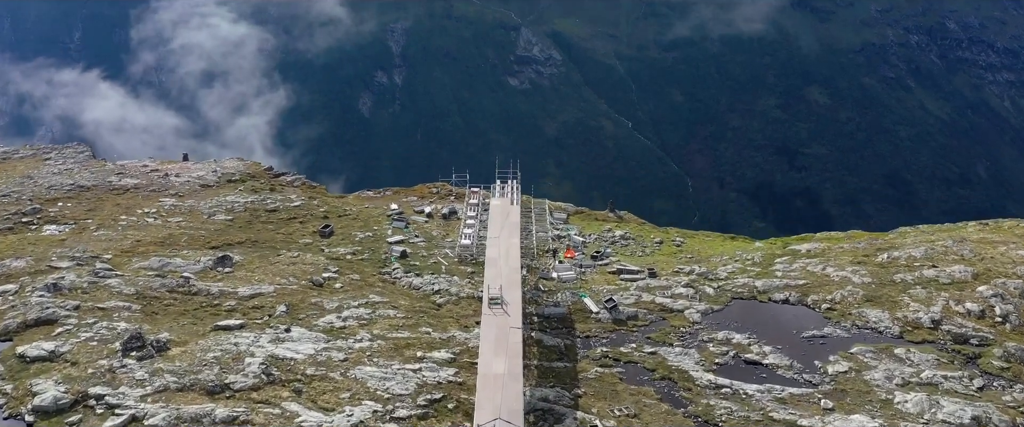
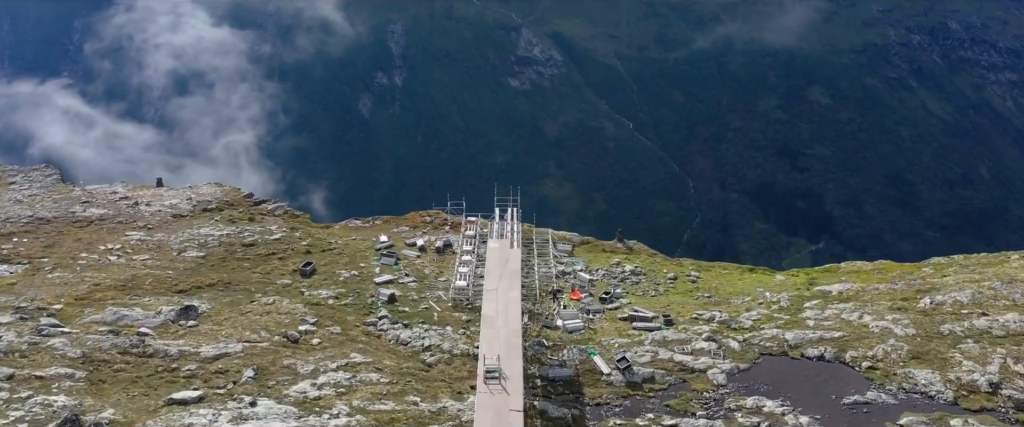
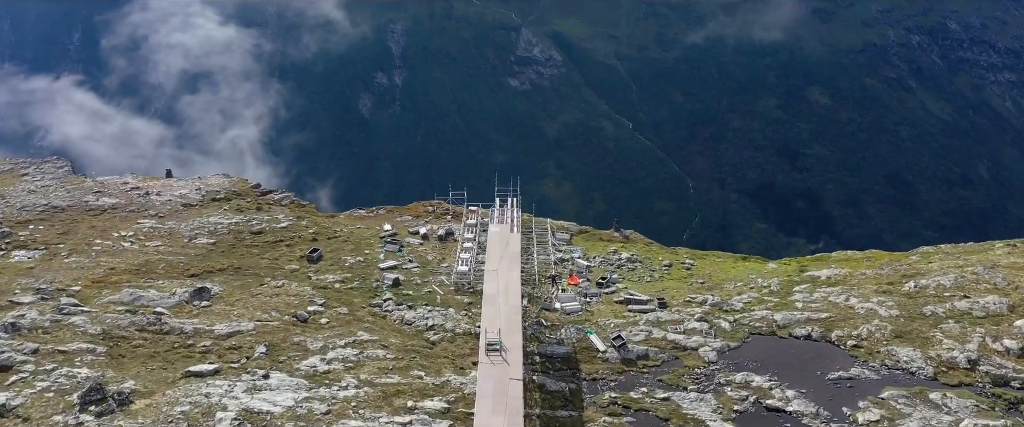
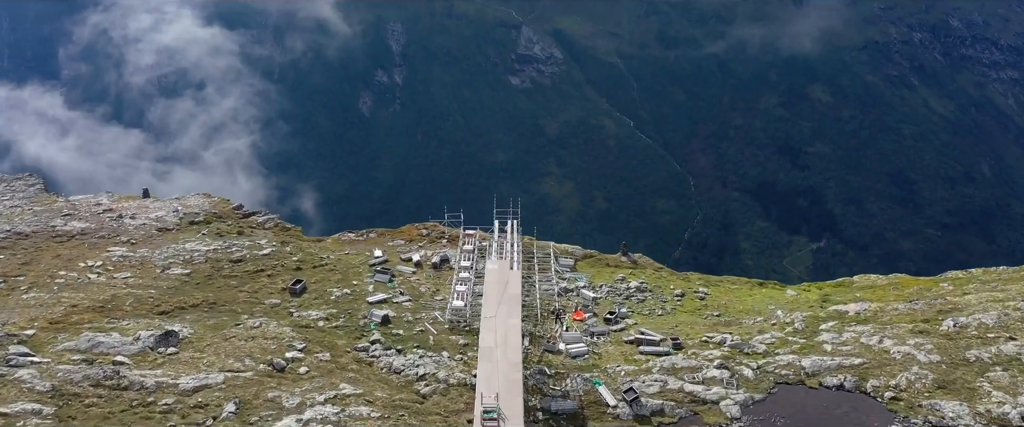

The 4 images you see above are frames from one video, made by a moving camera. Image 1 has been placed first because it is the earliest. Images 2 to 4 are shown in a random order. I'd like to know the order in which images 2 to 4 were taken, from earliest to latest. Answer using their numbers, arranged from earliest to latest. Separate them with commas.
3, 2, 4
